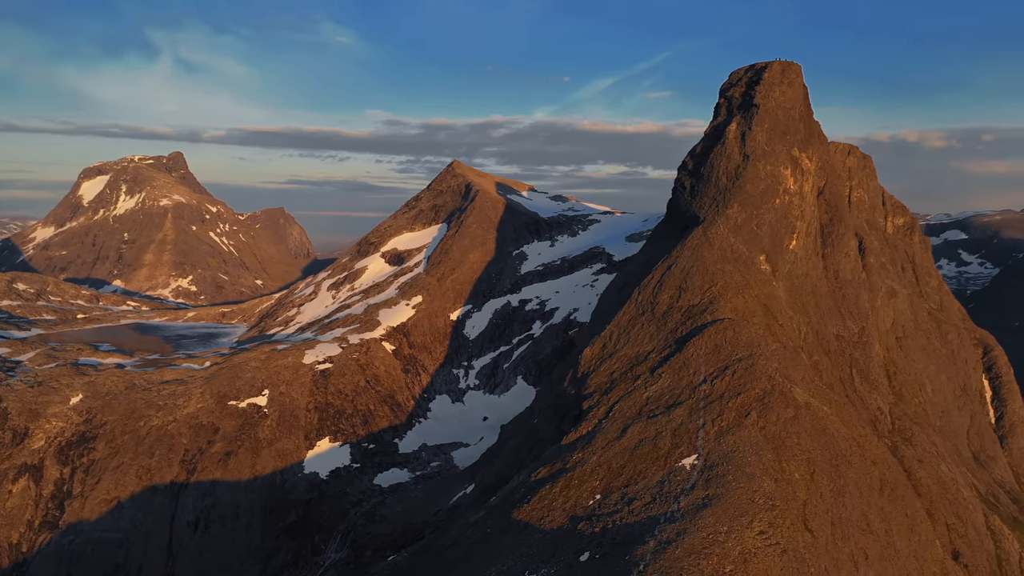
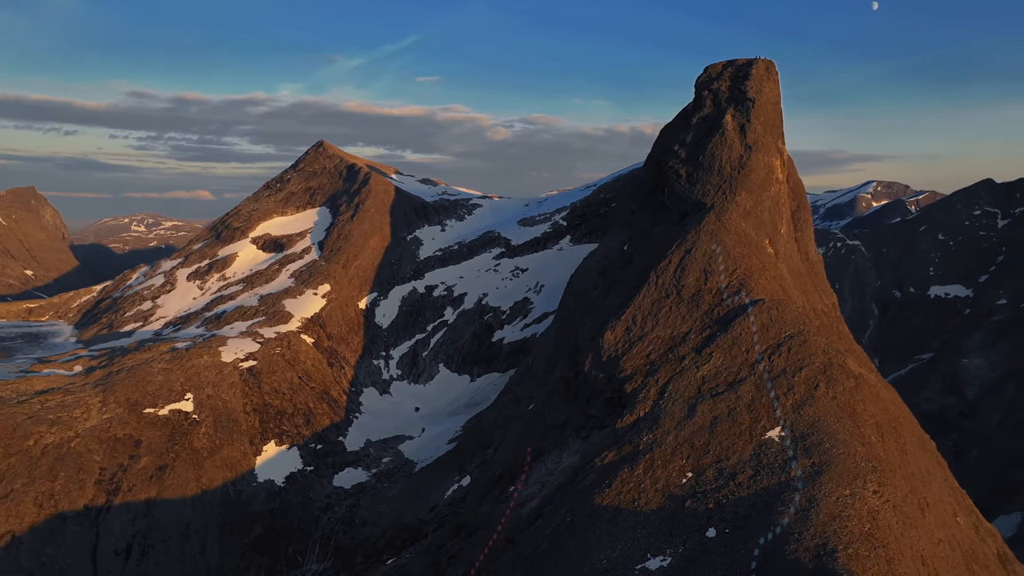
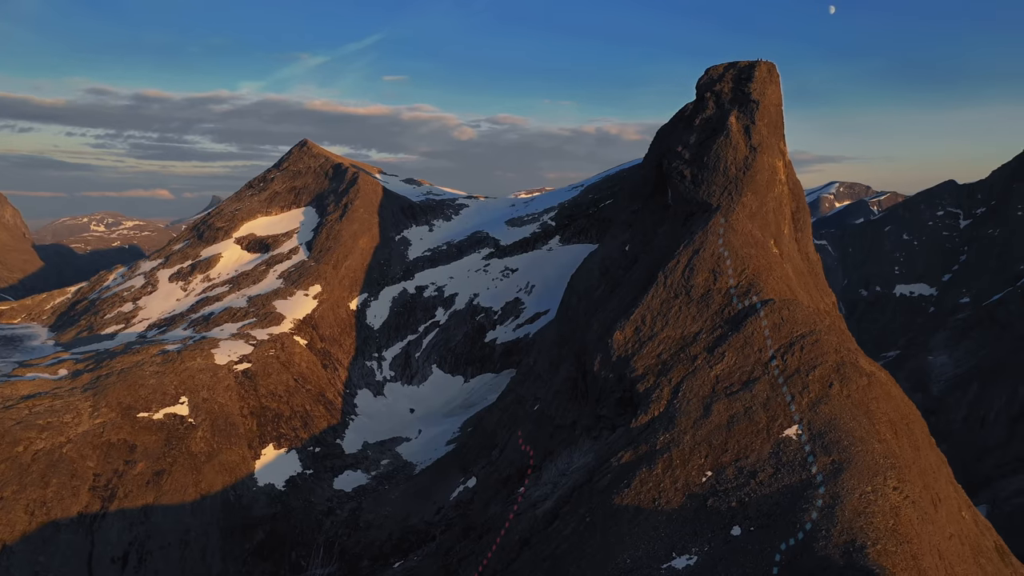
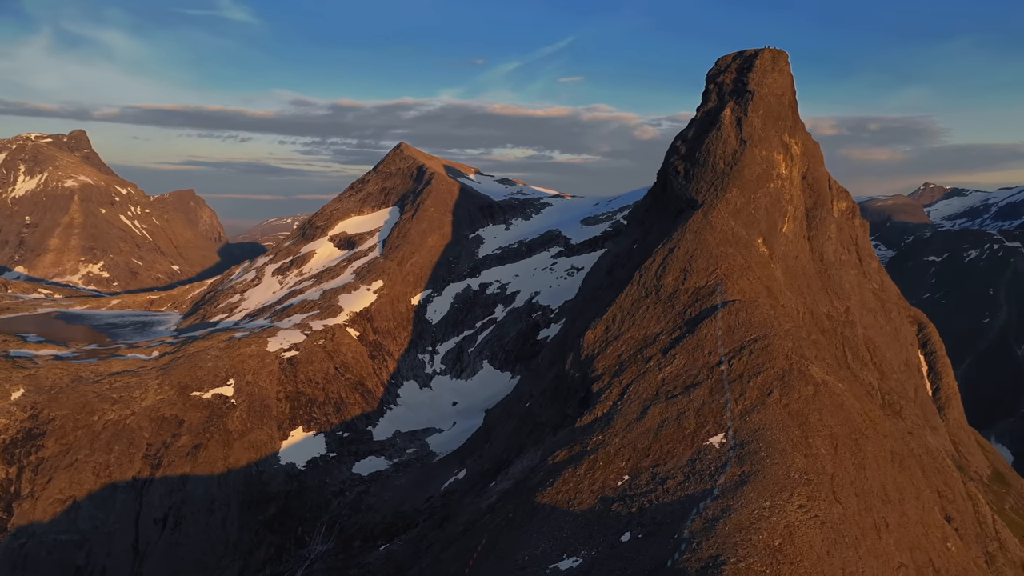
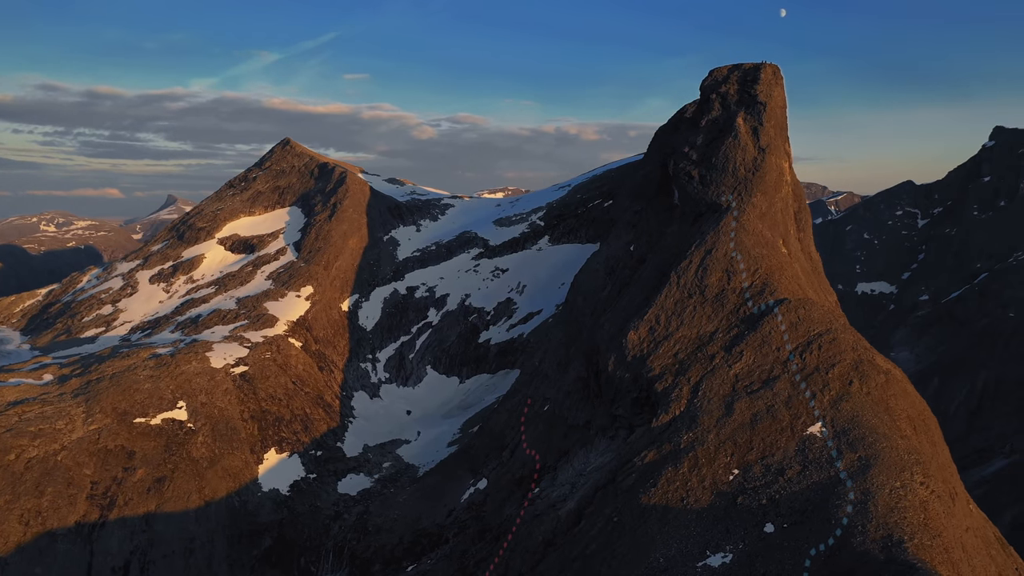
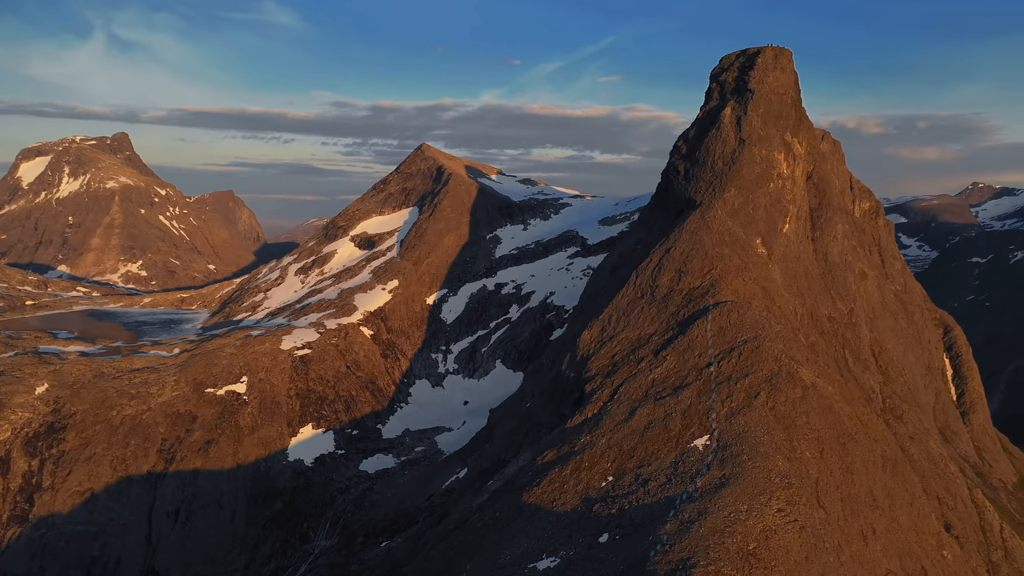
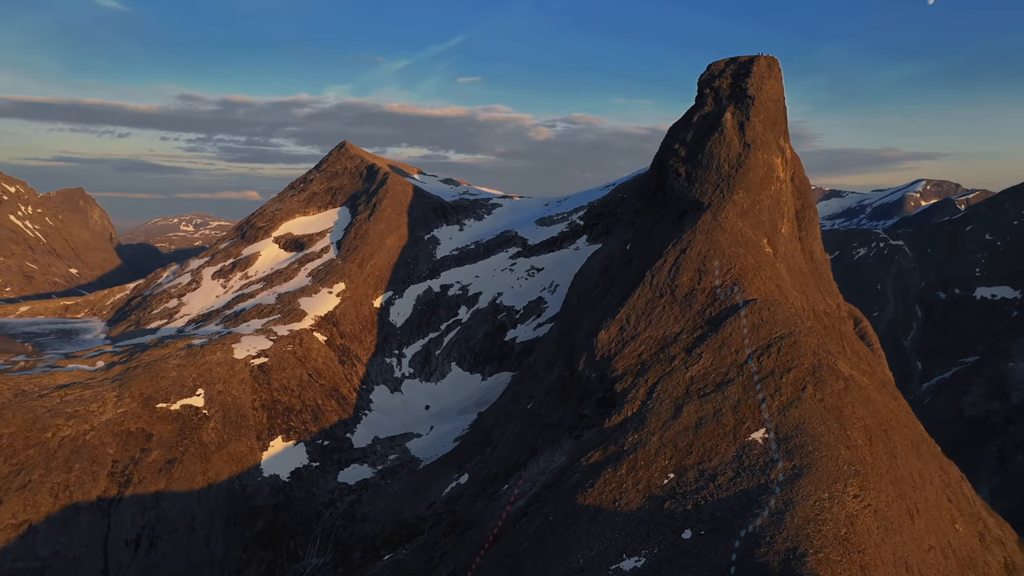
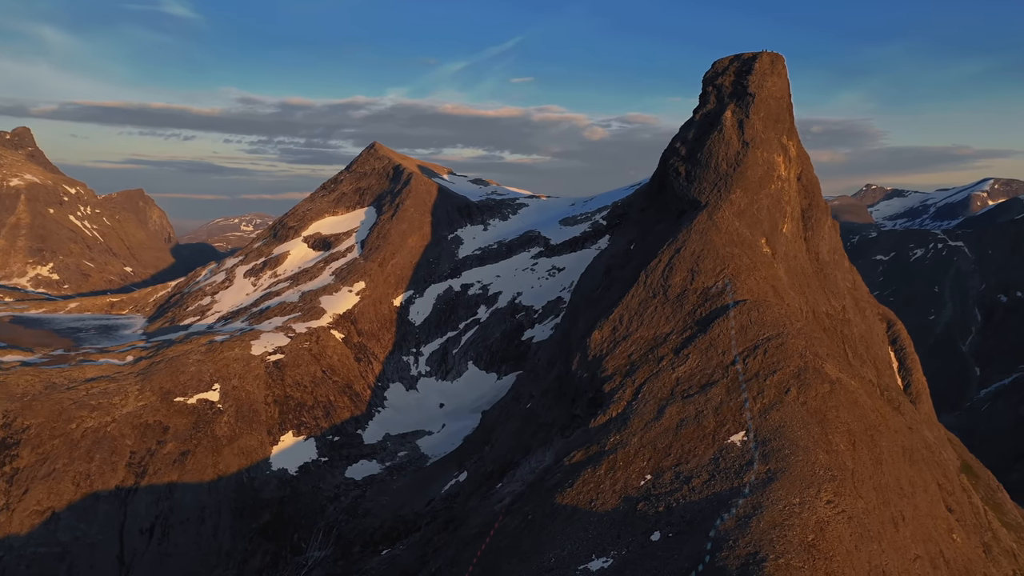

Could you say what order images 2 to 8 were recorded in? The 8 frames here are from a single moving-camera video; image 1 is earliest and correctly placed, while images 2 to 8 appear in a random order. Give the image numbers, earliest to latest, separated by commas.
6, 4, 8, 7, 2, 3, 5
